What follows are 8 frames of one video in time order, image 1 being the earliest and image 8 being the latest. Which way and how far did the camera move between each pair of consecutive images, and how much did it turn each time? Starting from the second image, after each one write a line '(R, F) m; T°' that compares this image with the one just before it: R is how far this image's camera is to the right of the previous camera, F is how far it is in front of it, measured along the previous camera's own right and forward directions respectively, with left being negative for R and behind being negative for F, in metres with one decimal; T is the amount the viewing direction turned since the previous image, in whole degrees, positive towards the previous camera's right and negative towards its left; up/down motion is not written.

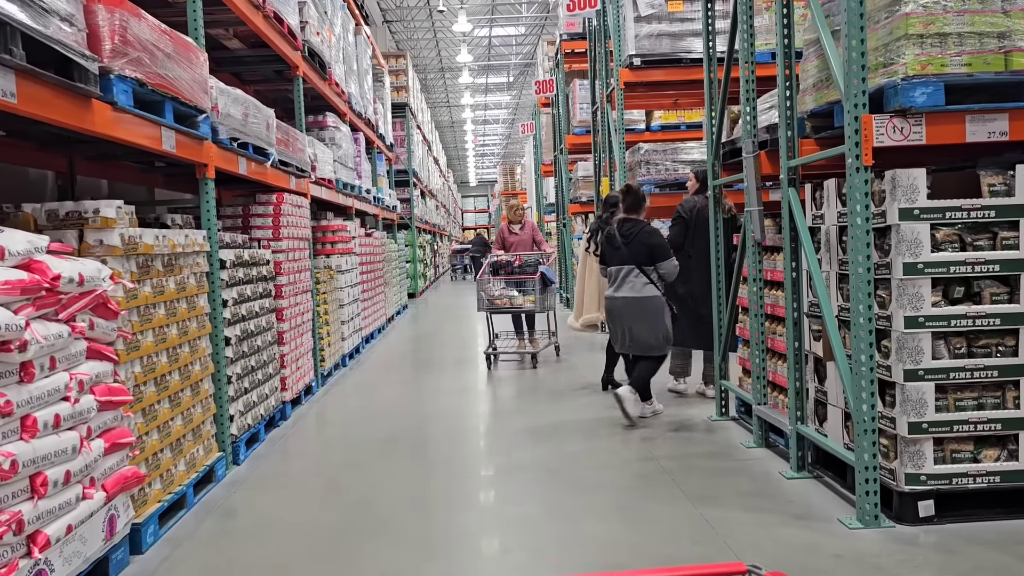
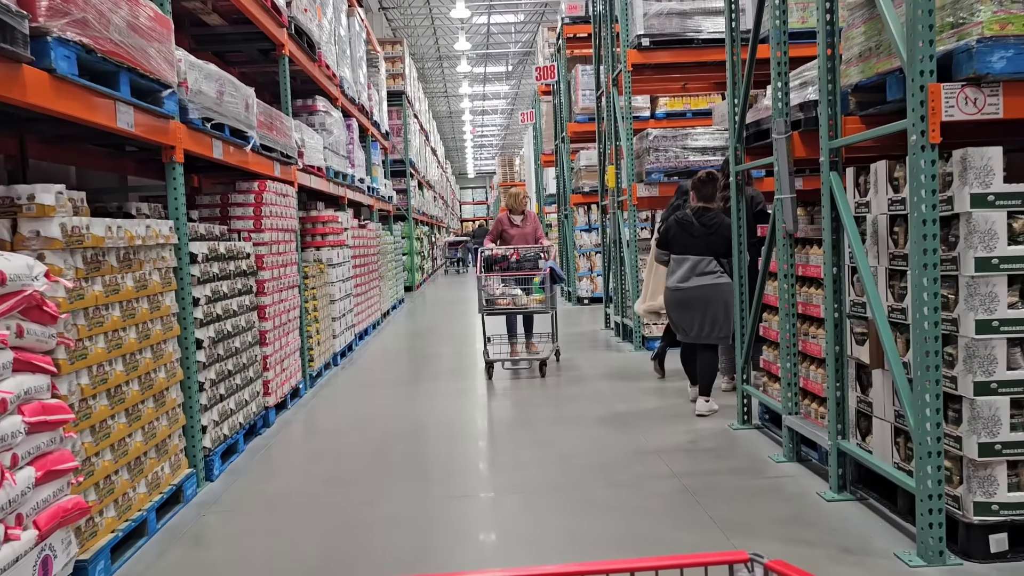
(0.0, +0.4) m; 0°
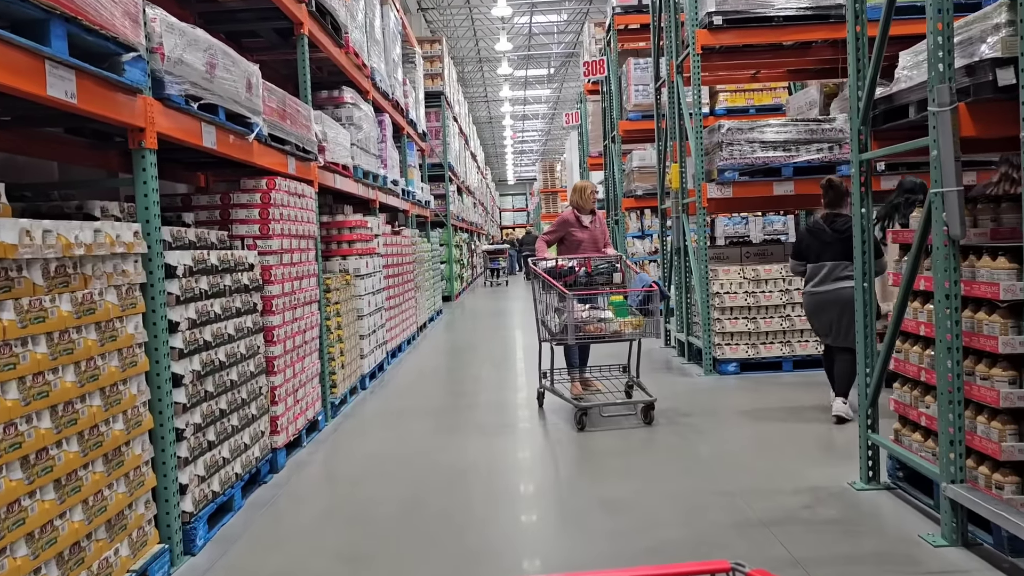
(-0.1, +0.8) m; -3°
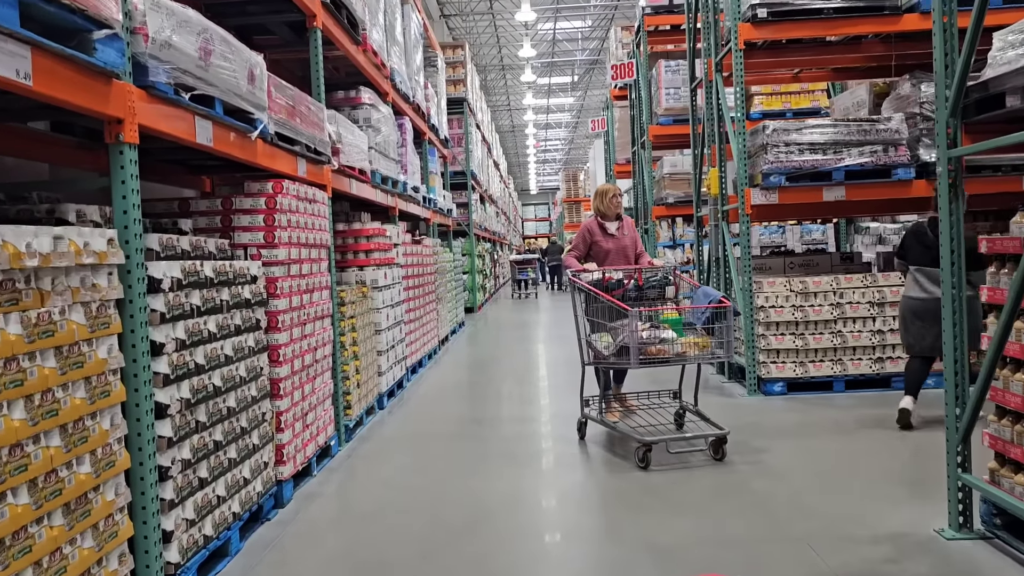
(0.0, +0.4) m; -2°
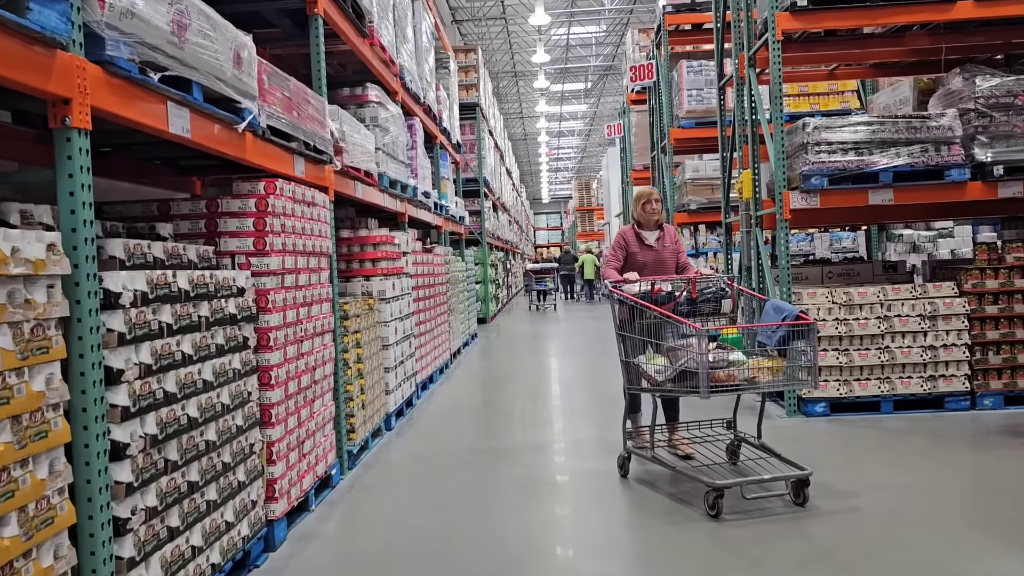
(0.0, +0.4) m; -1°
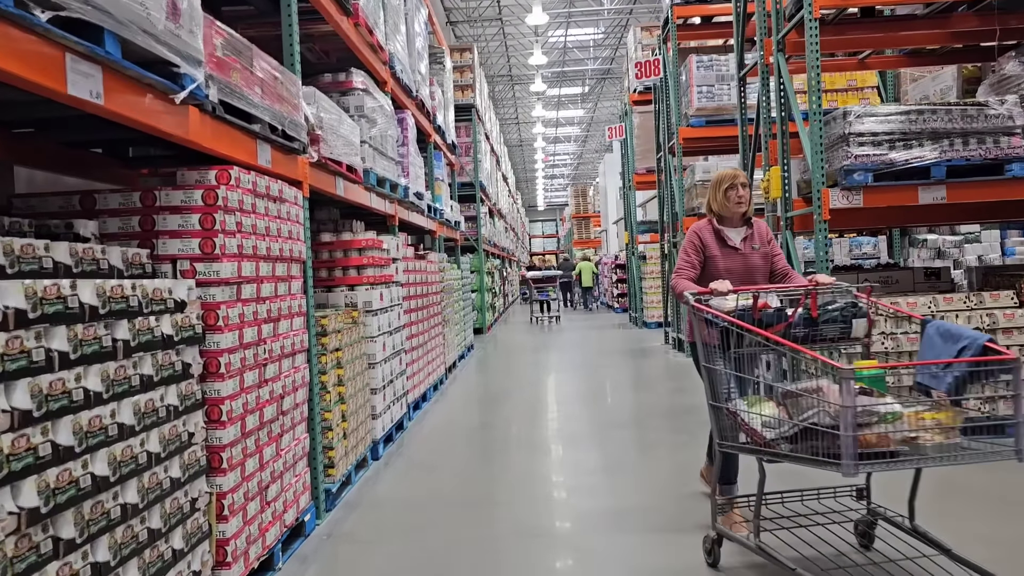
(-0.1, +0.6) m; 0°
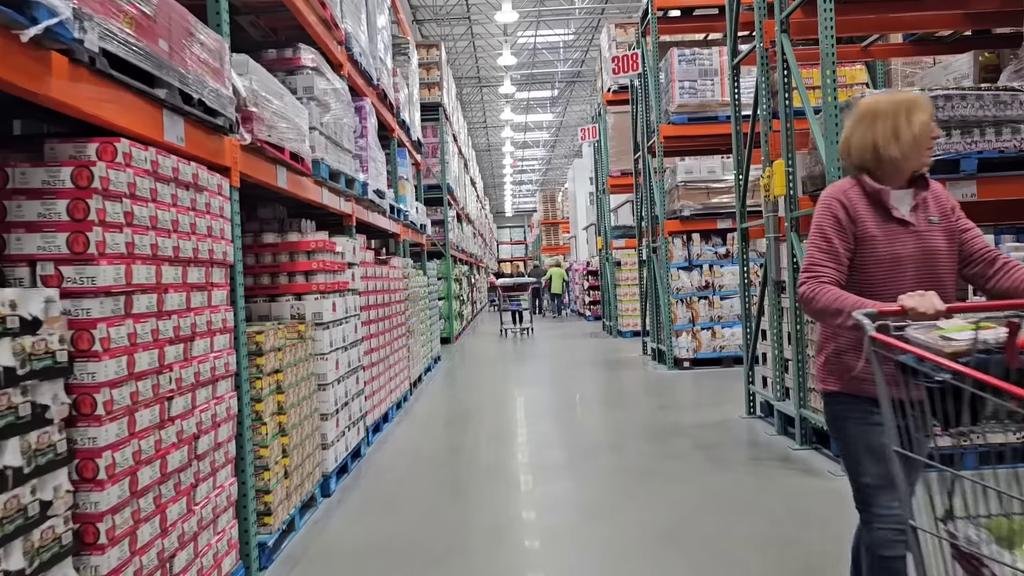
(0.0, +0.6) m; +3°
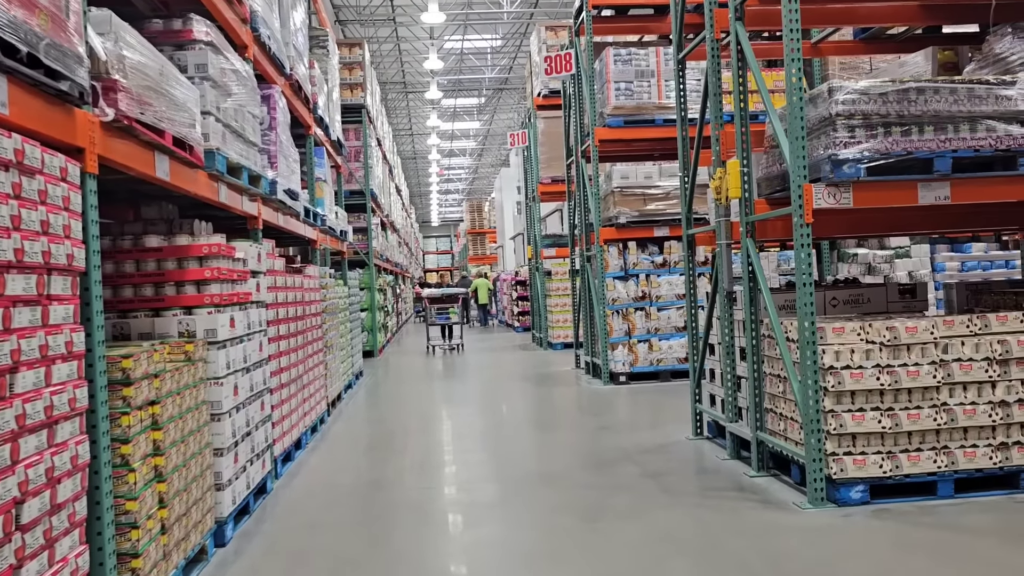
(0.0, +0.5) m; +6°
